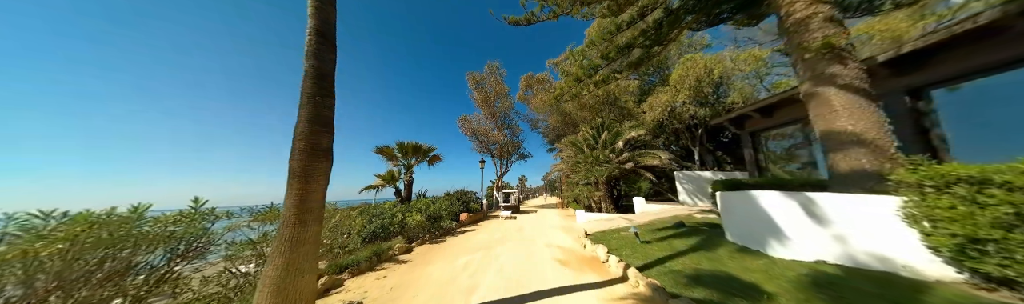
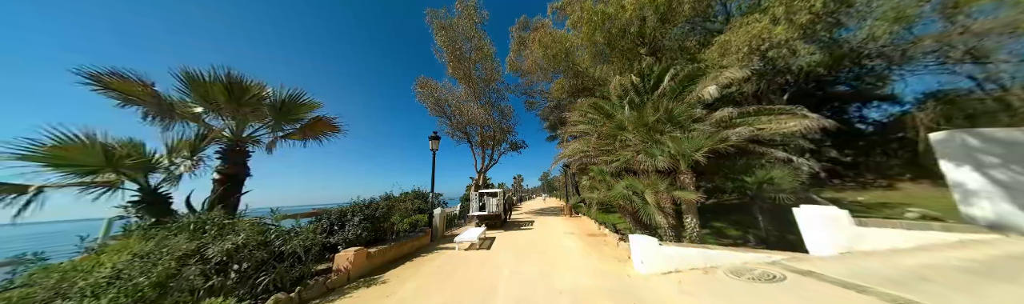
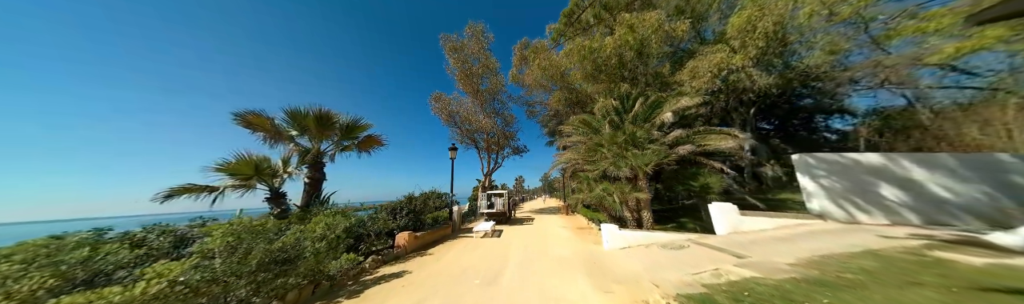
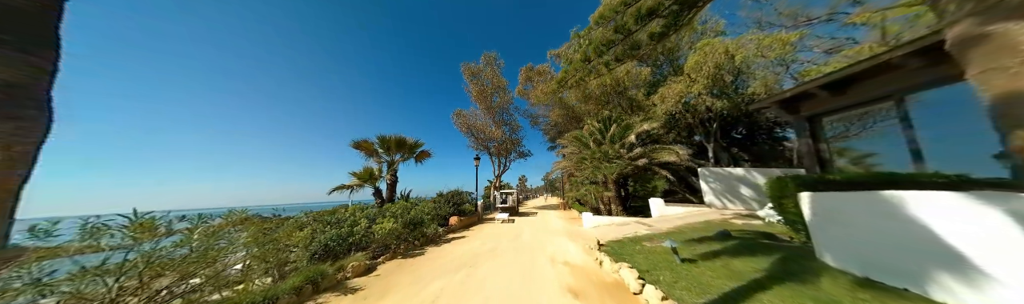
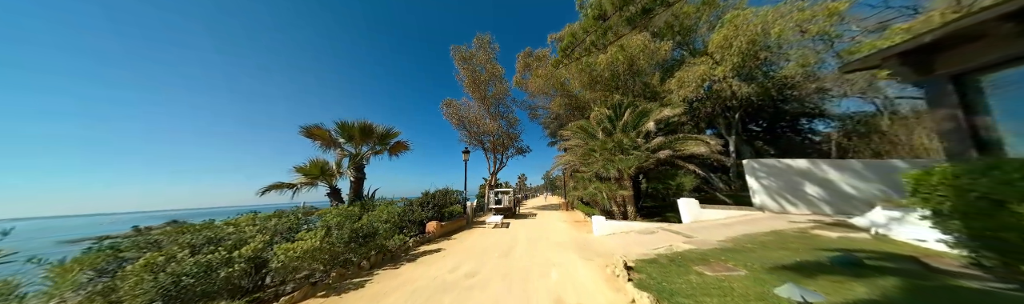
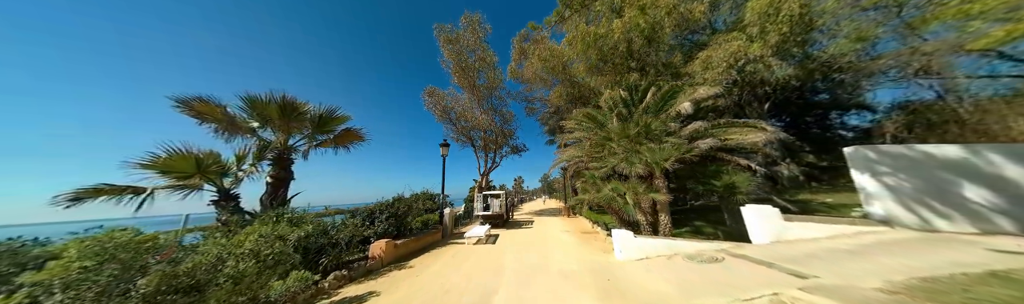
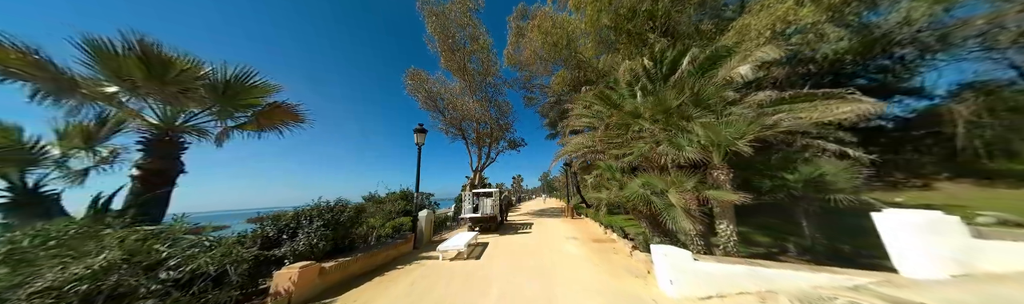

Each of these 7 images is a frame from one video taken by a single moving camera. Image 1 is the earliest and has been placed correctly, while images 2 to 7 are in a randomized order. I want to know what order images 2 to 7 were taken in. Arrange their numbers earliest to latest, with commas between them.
4, 5, 3, 6, 2, 7
